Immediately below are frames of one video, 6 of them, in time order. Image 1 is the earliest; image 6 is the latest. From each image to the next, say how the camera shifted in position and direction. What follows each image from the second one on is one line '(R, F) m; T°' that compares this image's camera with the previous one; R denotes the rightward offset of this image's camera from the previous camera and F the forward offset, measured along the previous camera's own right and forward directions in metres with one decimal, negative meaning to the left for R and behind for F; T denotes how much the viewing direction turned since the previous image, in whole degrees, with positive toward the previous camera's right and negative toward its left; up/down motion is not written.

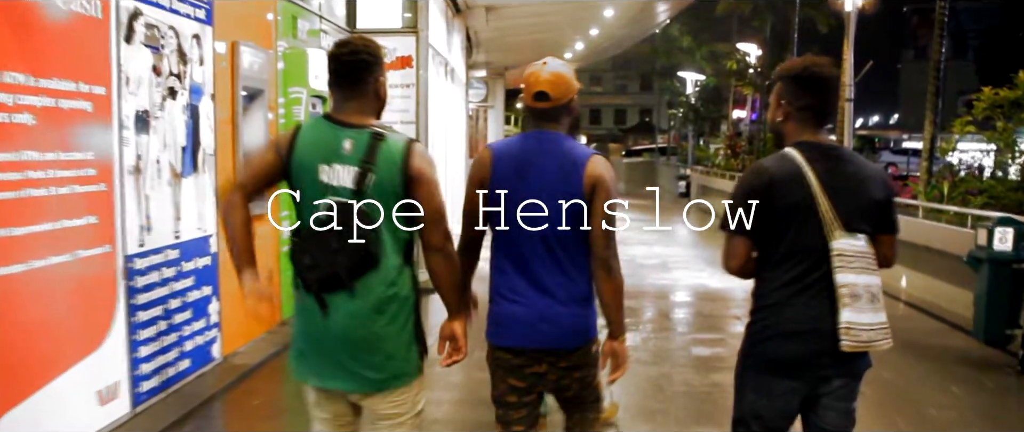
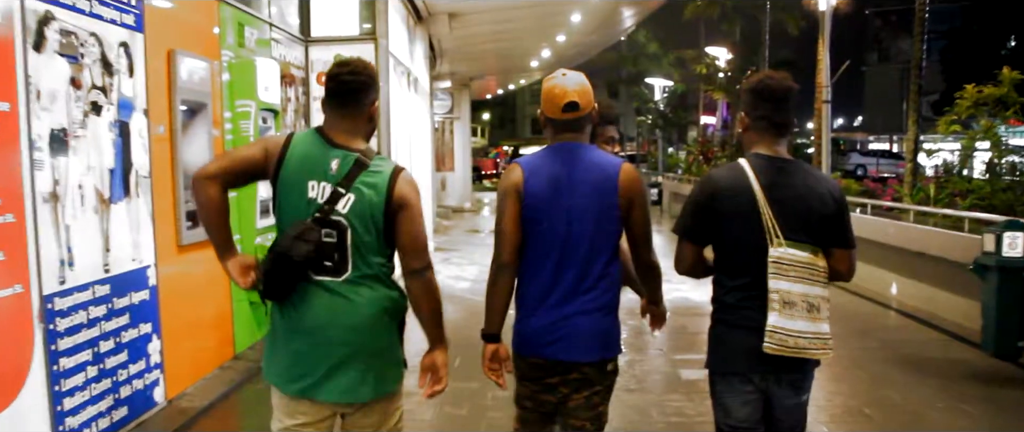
(0.0, +0.5) m; +2°
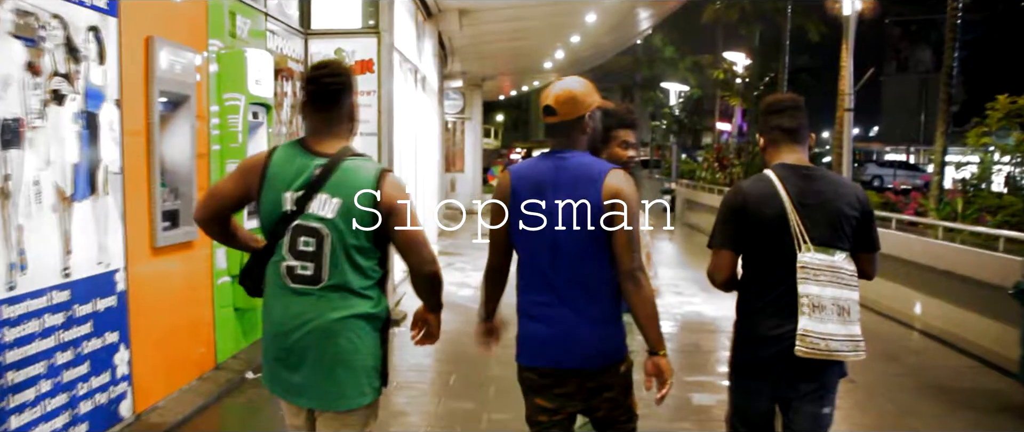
(+0.1, +0.4) m; -1°
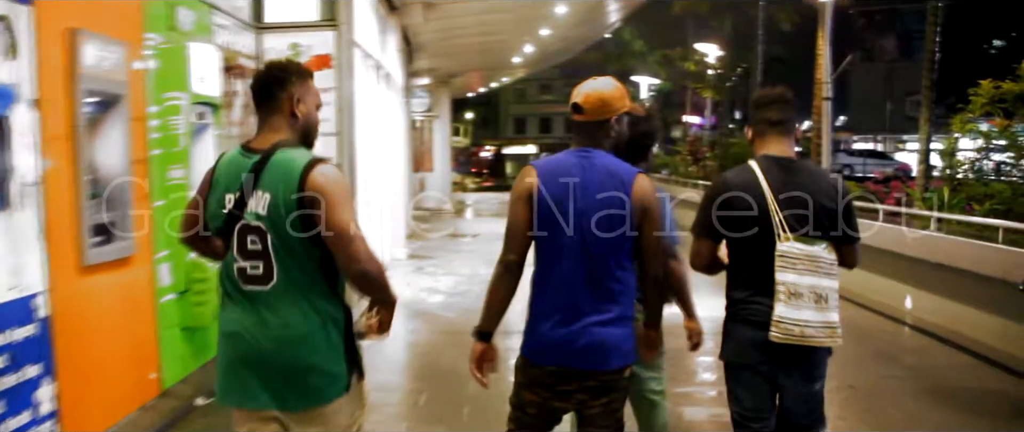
(0.0, +0.5) m; +2°
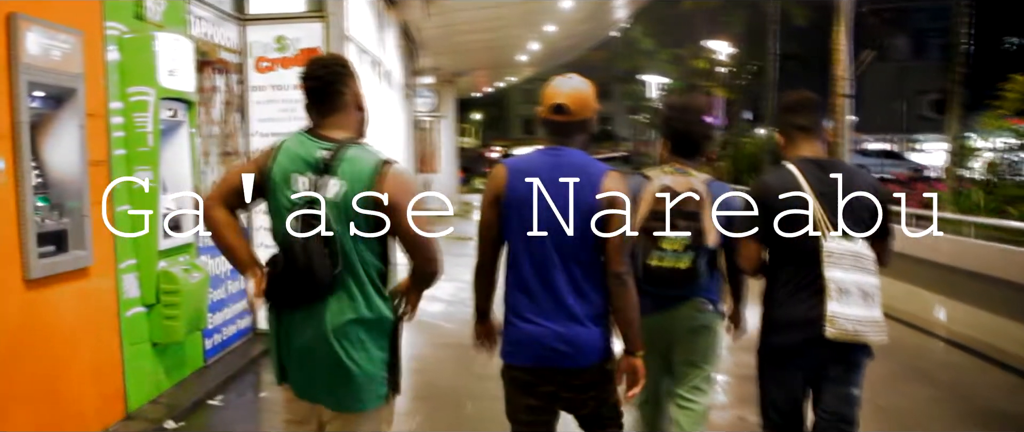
(+0.1, +0.5) m; -1°
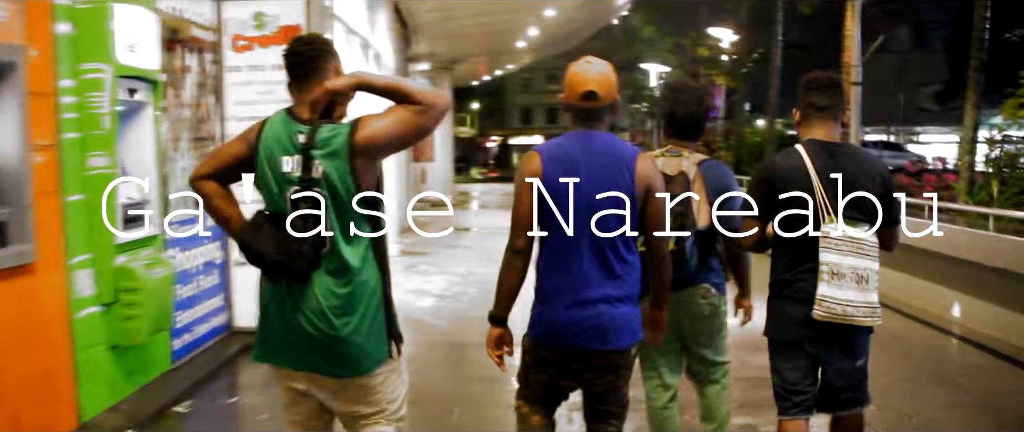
(0.0, +0.4) m; 0°
